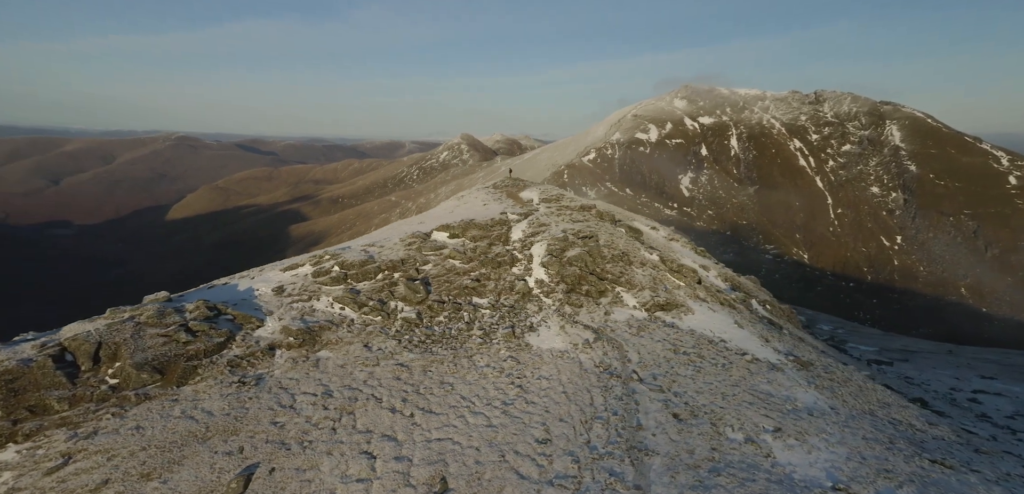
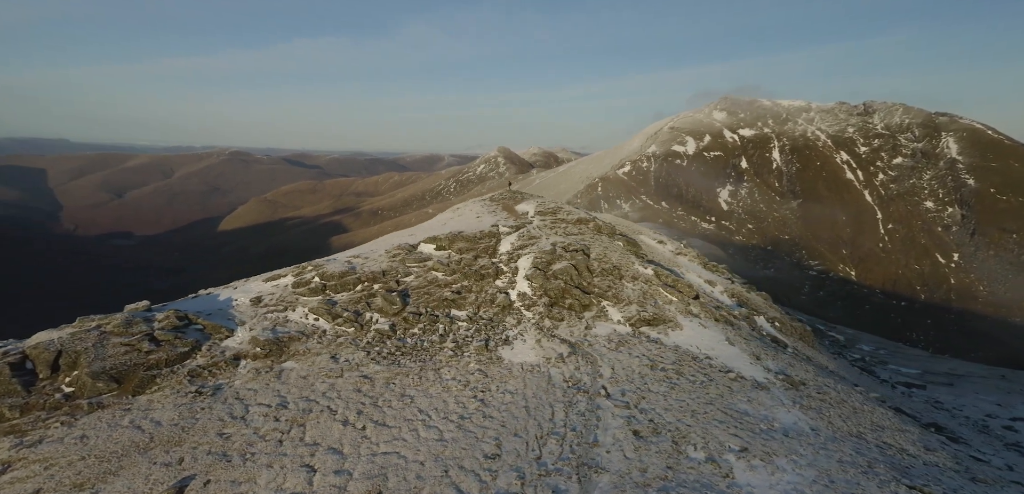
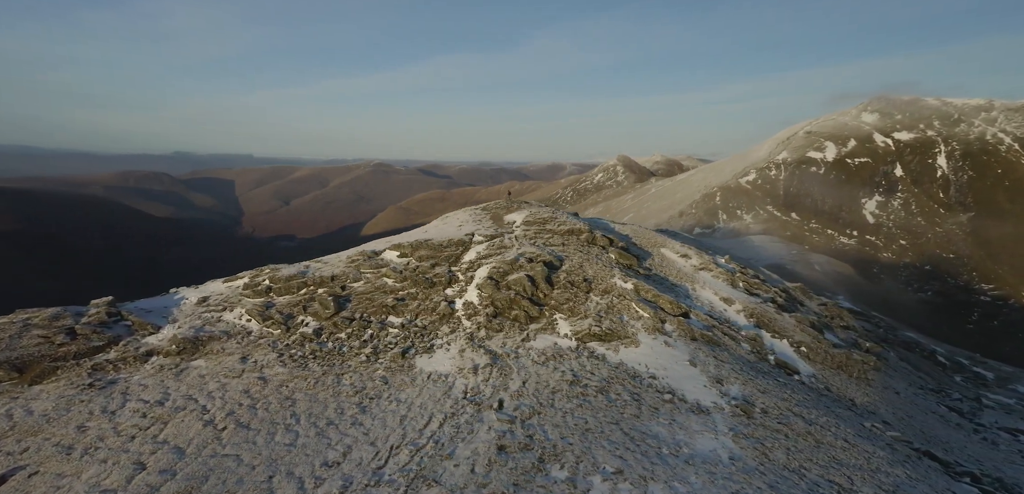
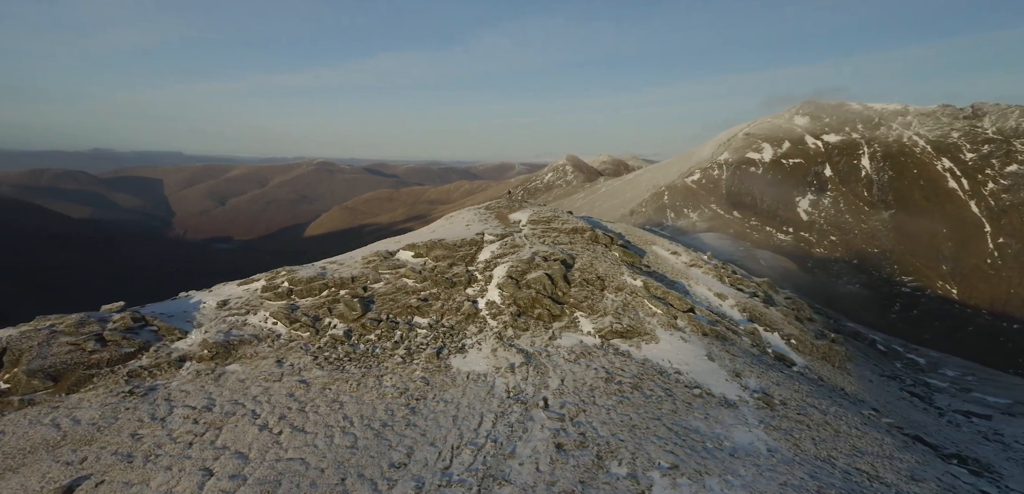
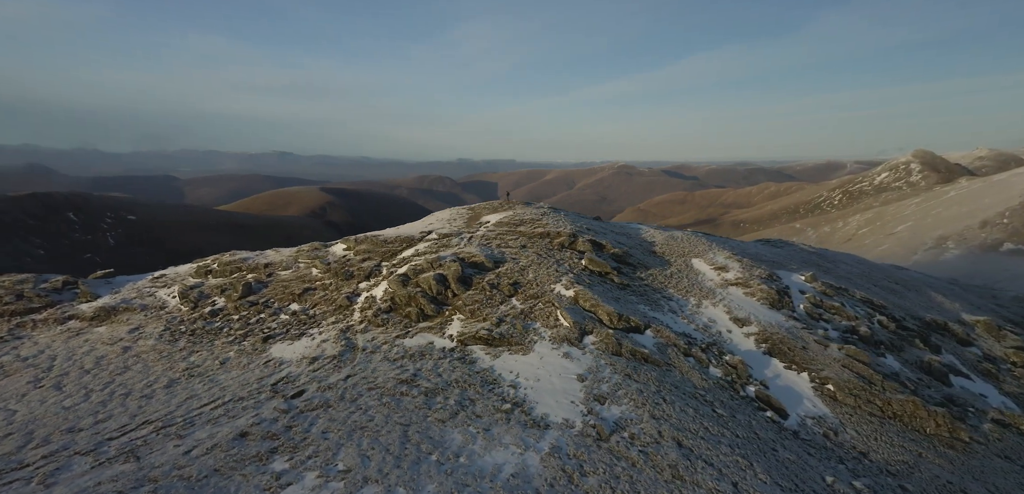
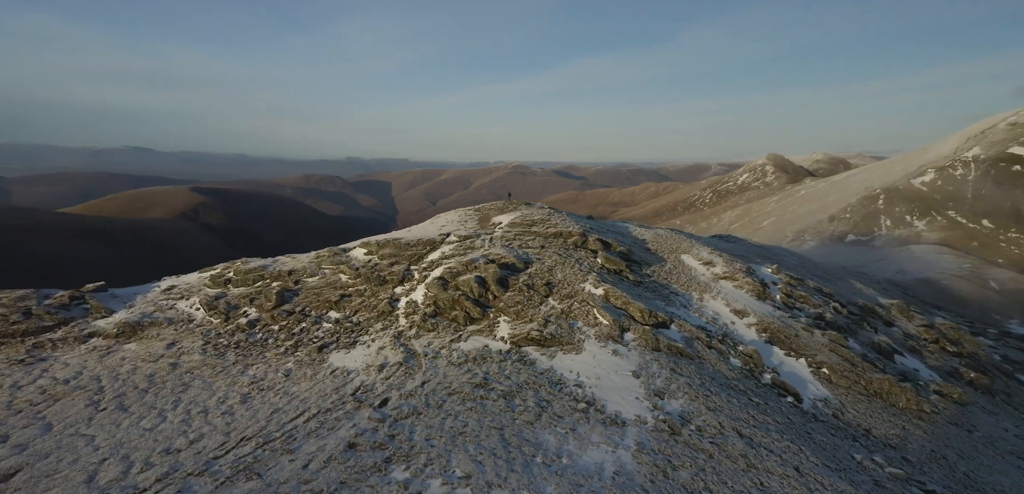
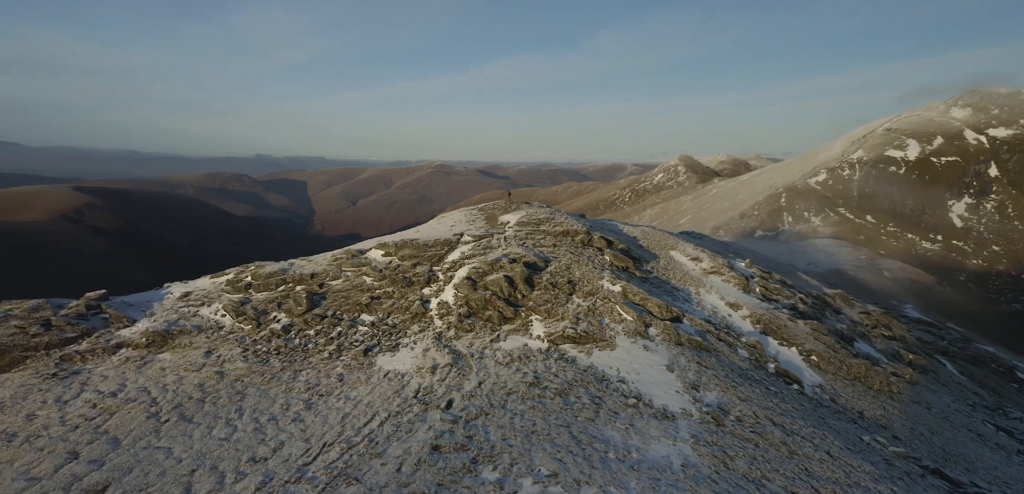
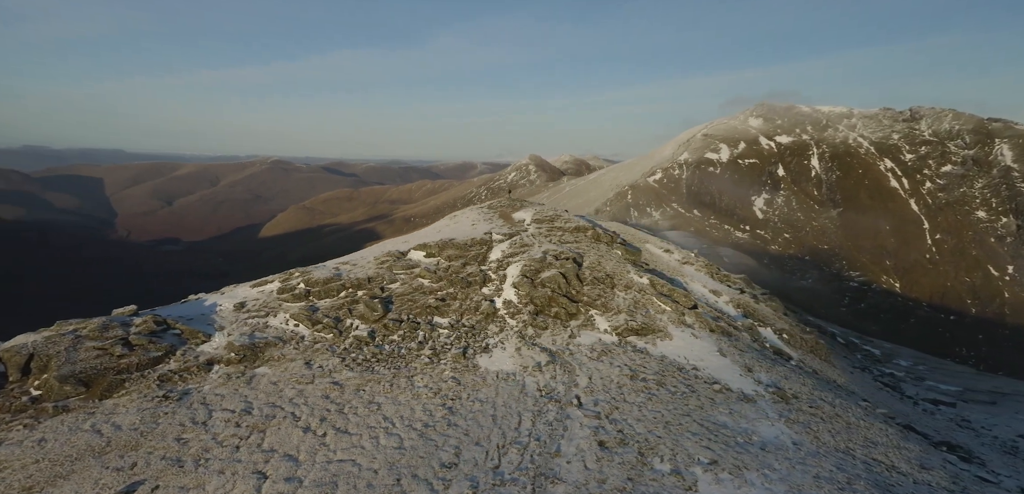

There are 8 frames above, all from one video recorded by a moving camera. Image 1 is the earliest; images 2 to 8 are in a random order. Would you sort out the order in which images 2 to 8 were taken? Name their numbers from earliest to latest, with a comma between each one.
2, 8, 4, 3, 7, 6, 5
